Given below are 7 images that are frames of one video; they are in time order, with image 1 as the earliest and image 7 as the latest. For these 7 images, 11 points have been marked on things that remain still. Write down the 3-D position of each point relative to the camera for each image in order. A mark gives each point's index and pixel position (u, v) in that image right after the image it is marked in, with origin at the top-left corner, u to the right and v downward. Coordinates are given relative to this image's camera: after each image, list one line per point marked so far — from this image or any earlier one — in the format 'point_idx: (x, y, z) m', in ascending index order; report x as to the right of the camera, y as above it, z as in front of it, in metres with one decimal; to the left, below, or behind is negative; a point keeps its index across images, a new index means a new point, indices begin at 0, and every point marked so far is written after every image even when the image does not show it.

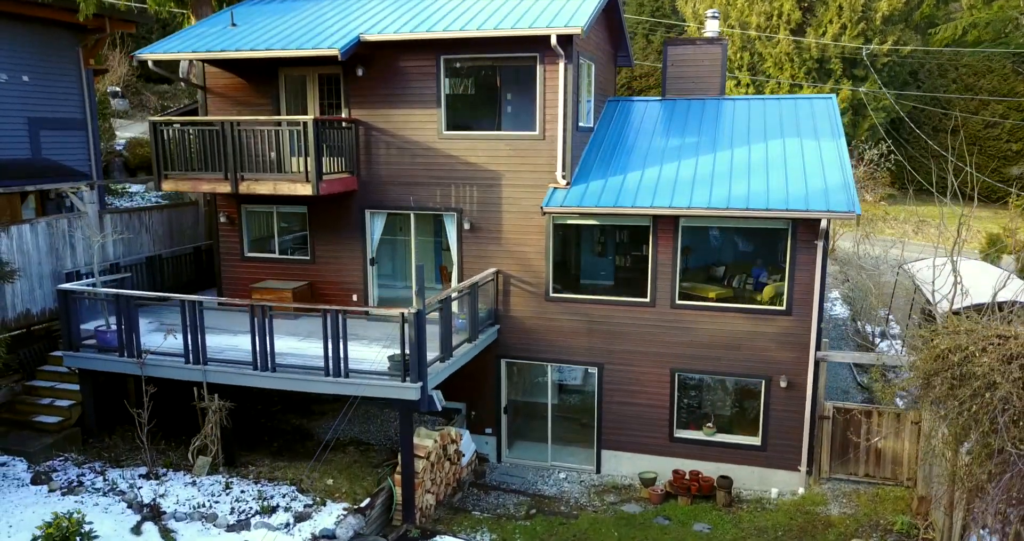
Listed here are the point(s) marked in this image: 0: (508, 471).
0: (-0.1, -3.6, +12.2) m
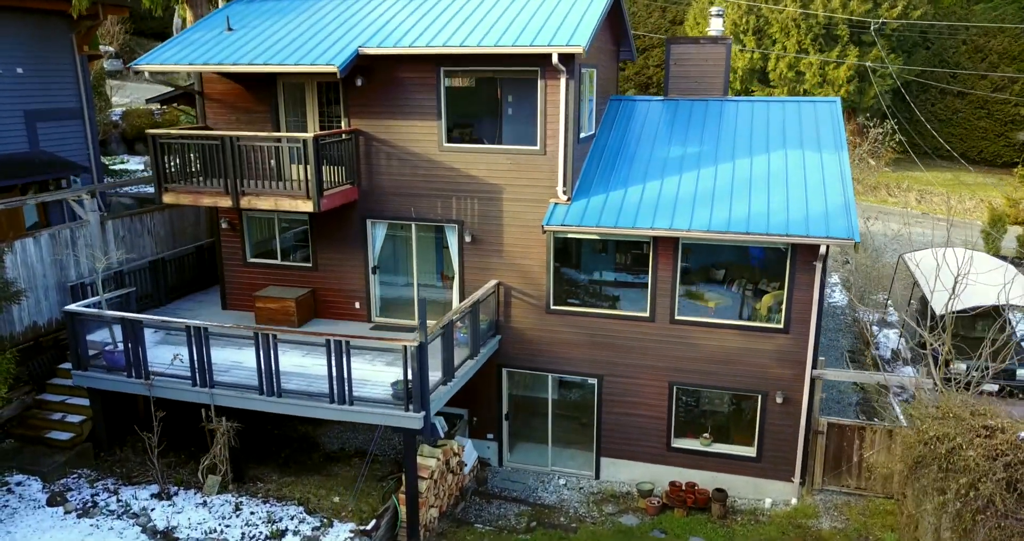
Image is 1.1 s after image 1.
0: (-0.1, -3.7, +12.5) m
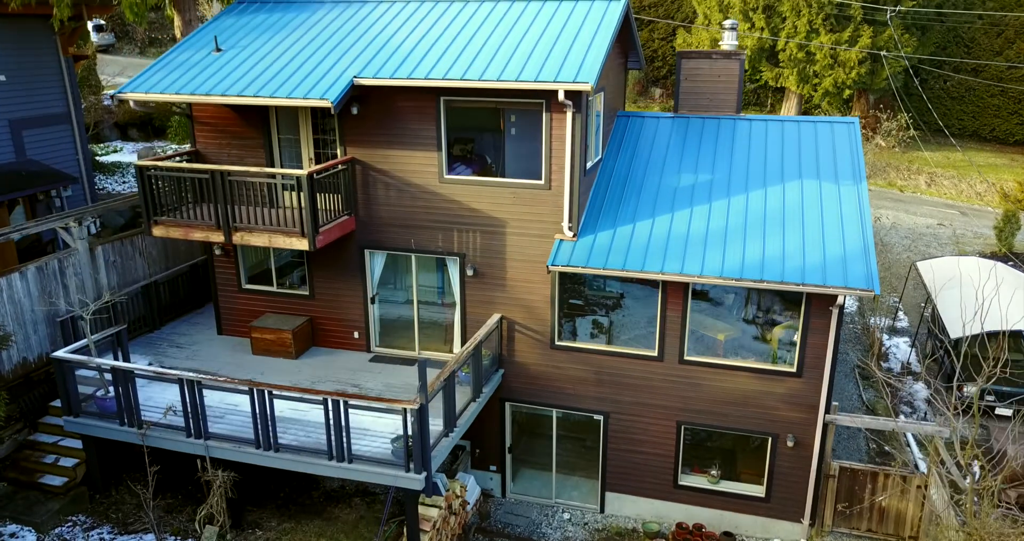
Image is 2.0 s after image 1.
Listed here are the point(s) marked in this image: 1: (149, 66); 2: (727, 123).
0: (0.0, -4.3, +12.3) m
1: (-6.0, +3.4, +11.5) m
2: (+3.9, +2.7, +12.8) m
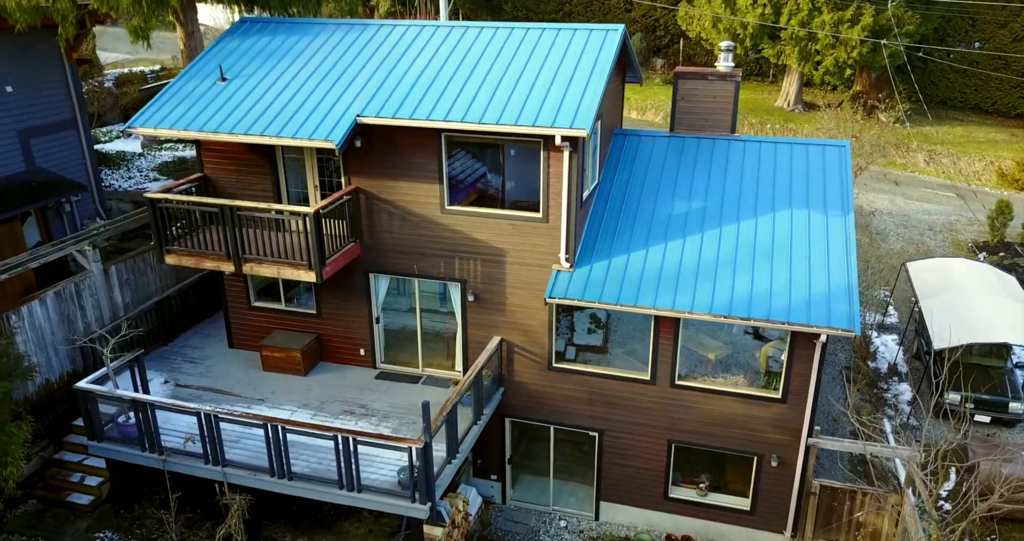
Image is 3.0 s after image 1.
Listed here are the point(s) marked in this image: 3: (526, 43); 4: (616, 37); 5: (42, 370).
0: (0.0, -4.6, +13.1) m
1: (-6.0, +2.9, +11.8) m
2: (+3.9, +2.4, +13.0) m
3: (+0.2, +3.9, +11.9) m
4: (+1.8, +3.9, +11.7) m
5: (-8.0, -1.7, +11.8) m
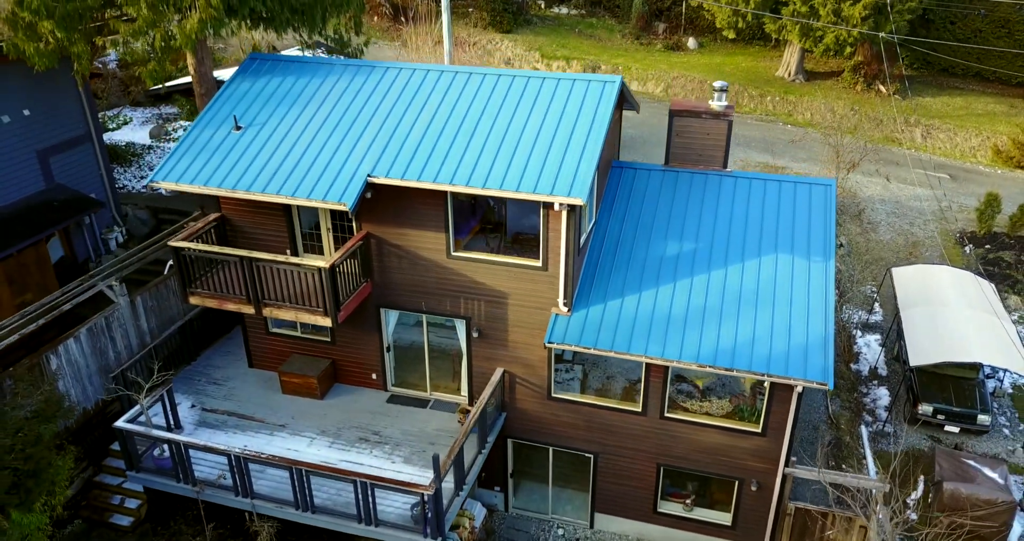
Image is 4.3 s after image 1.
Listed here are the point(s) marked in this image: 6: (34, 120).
0: (0.0, -5.2, +14.3) m
1: (-6.0, +2.2, +12.4) m
2: (+4.0, +1.8, +13.7) m
3: (+0.3, +3.2, +12.4) m
4: (+1.8, +3.2, +12.2) m
5: (-8.0, -2.4, +12.8) m
6: (-11.3, +3.6, +16.4) m
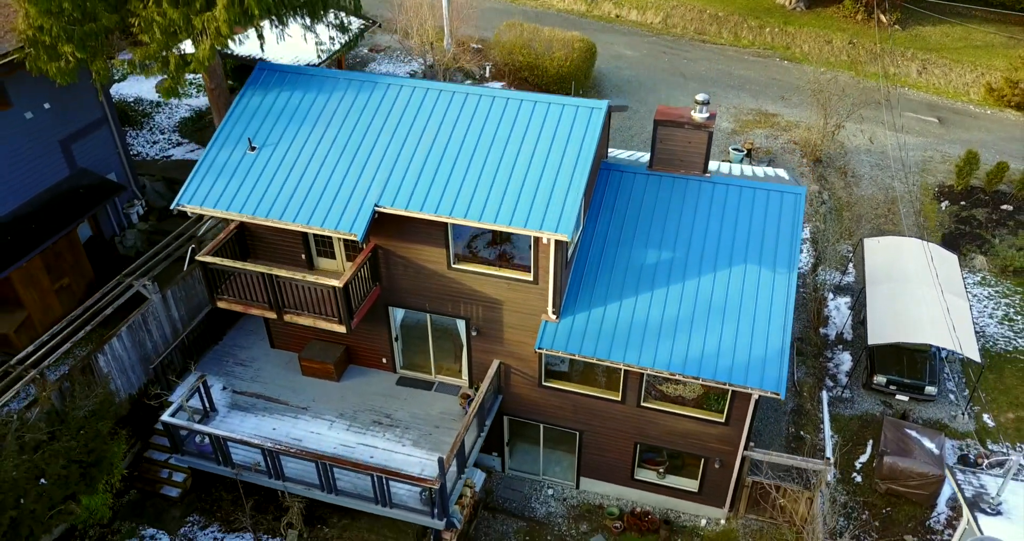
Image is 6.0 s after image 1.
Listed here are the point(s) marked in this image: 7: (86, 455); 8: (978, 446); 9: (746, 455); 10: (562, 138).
0: (0.0, -5.0, +16.3) m
1: (-6.1, +2.0, +13.3) m
2: (+3.9, +1.8, +14.7) m
3: (+0.2, +3.0, +13.3) m
4: (+1.7, +3.0, +13.0) m
5: (-8.1, -2.5, +14.5) m
6: (-11.4, +3.9, +17.1) m
7: (-7.8, -3.3, +12.6) m
8: (+11.2, -4.2, +16.6) m
9: (+4.7, -3.7, +13.8) m
10: (+0.9, +2.5, +12.9) m
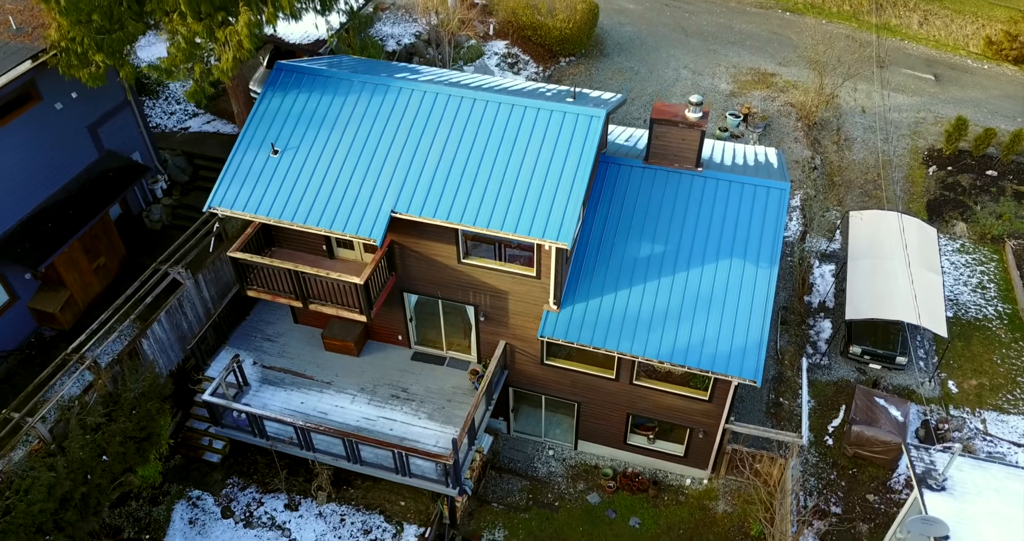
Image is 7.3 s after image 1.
0: (+0.1, -4.6, +18.1) m
1: (-6.0, +2.1, +14.3) m
2: (+4.0, +2.0, +15.7) m
3: (+0.3, +3.1, +14.2) m
4: (+1.8, +3.0, +13.9) m
5: (-8.0, -2.2, +15.9) m
6: (-11.3, +4.4, +17.8) m
7: (-7.6, -3.3, +14.2) m
8: (+11.3, -3.7, +18.2) m
9: (+4.8, -3.5, +15.4) m
10: (+1.1, +2.6, +13.9) m
